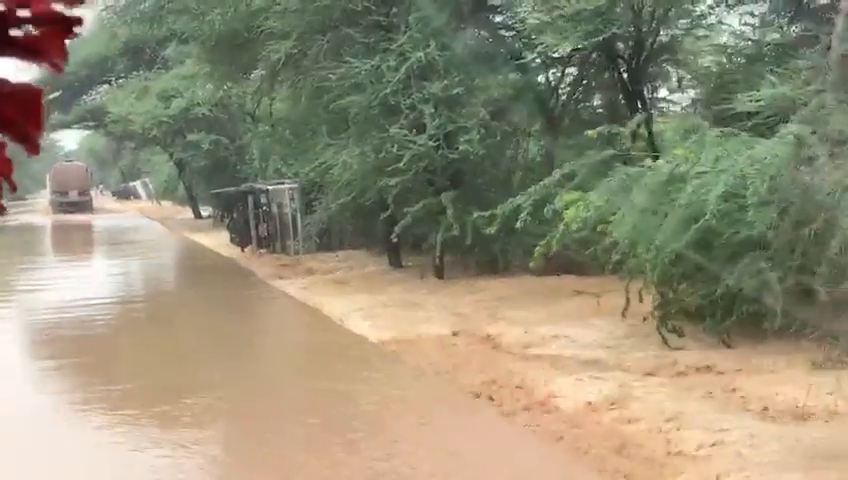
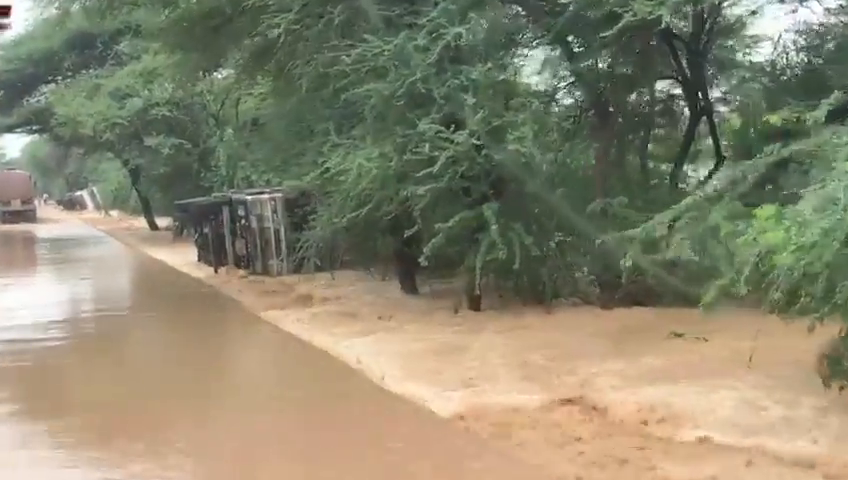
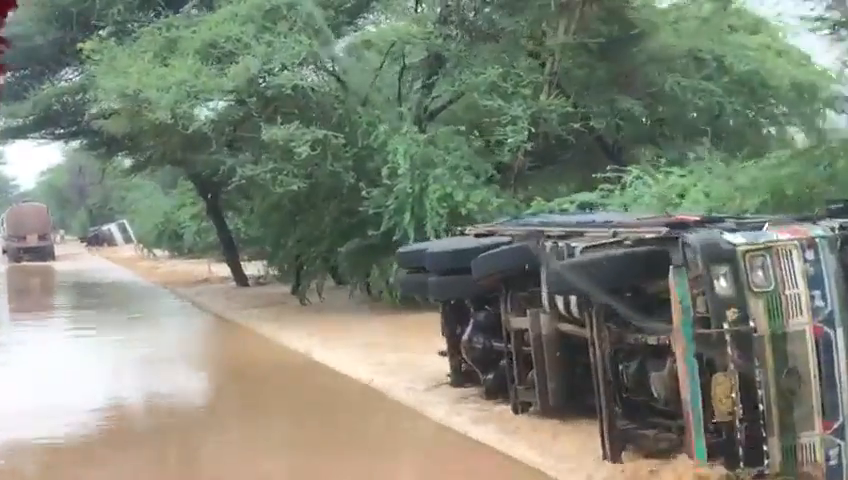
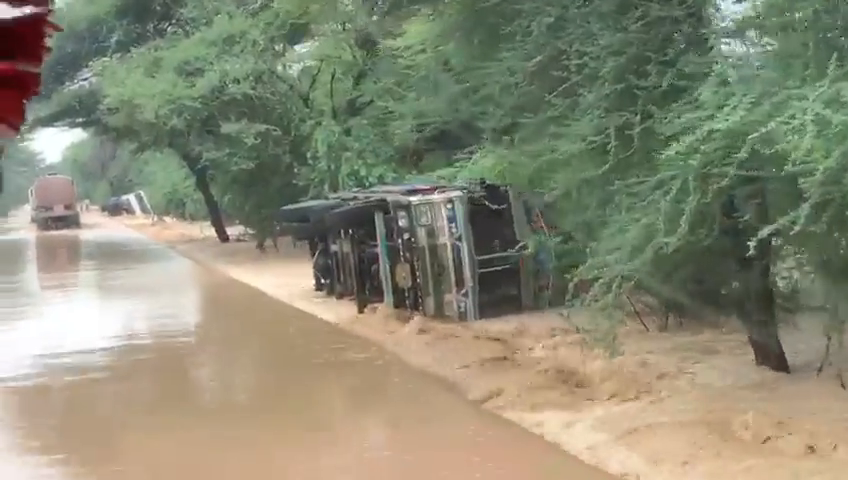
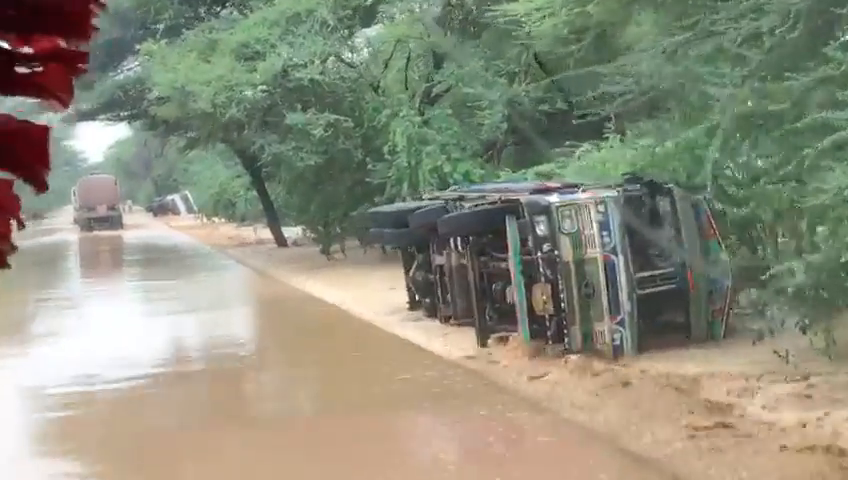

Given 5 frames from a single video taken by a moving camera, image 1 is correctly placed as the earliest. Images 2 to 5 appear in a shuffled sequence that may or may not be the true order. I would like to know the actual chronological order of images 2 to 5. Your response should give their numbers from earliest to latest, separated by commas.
2, 4, 5, 3
